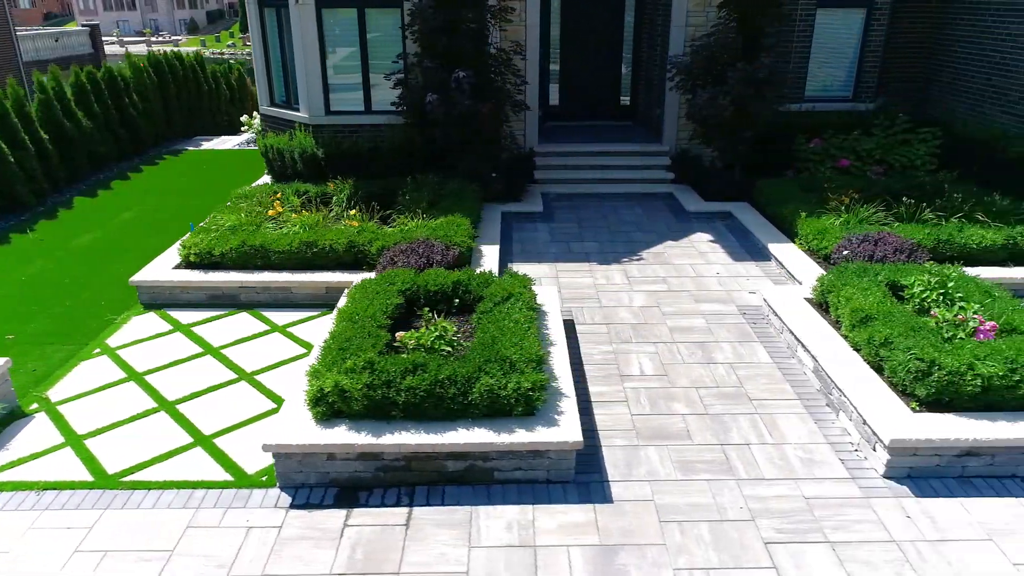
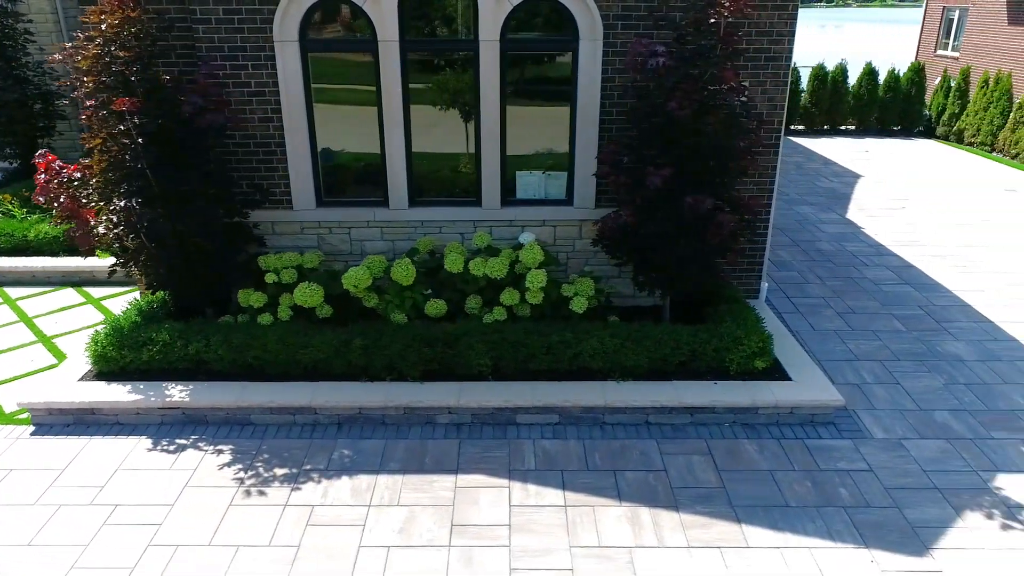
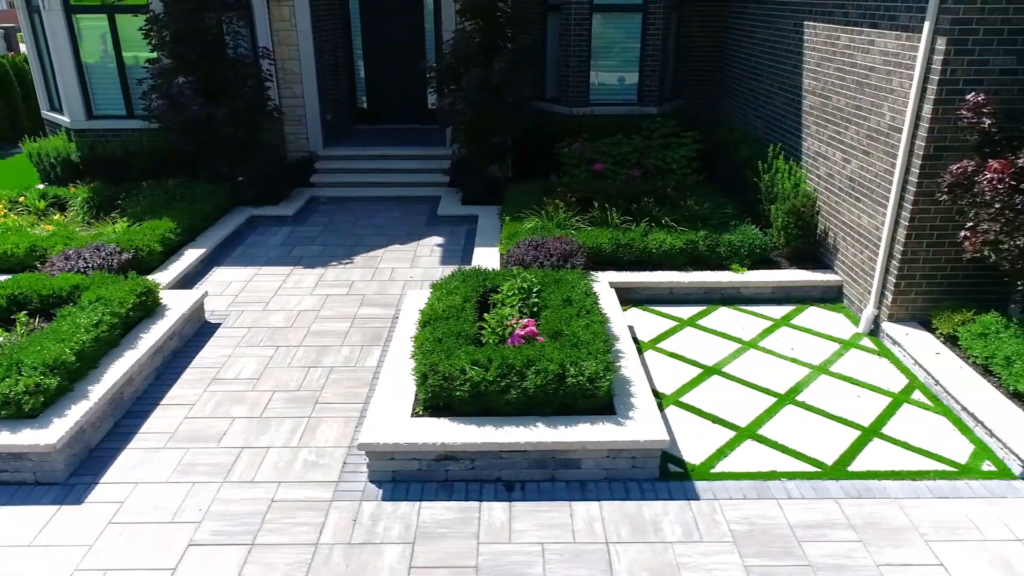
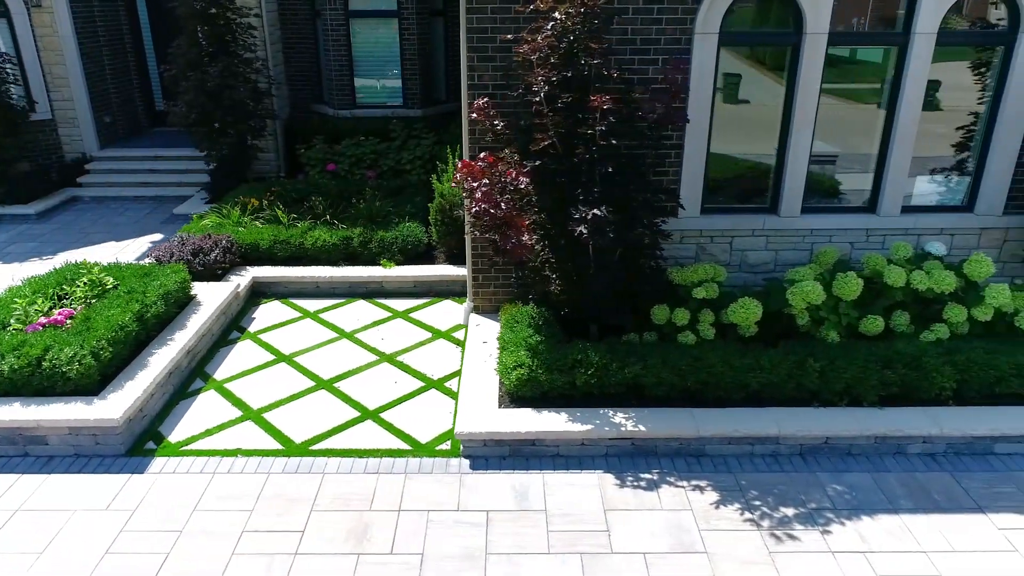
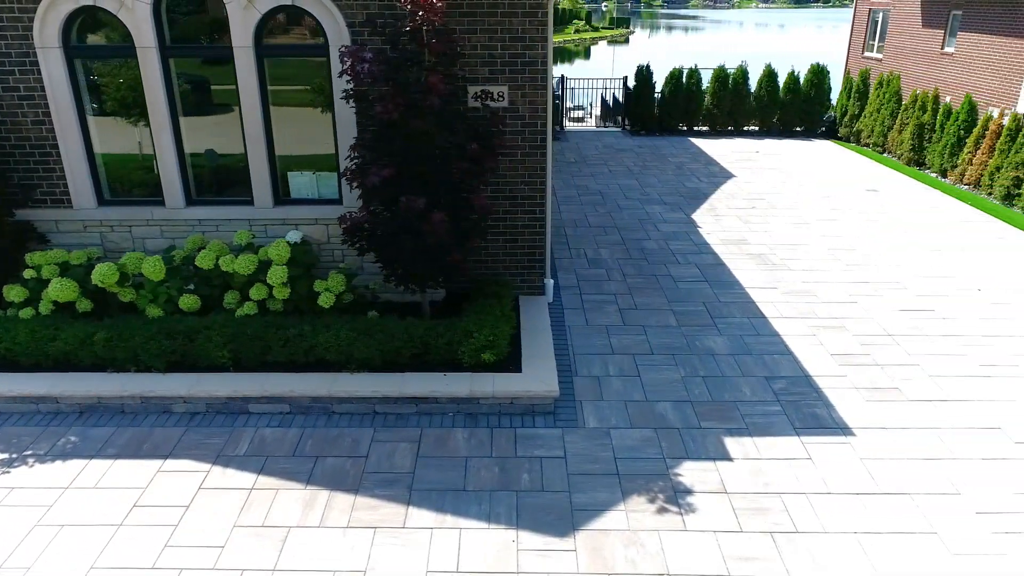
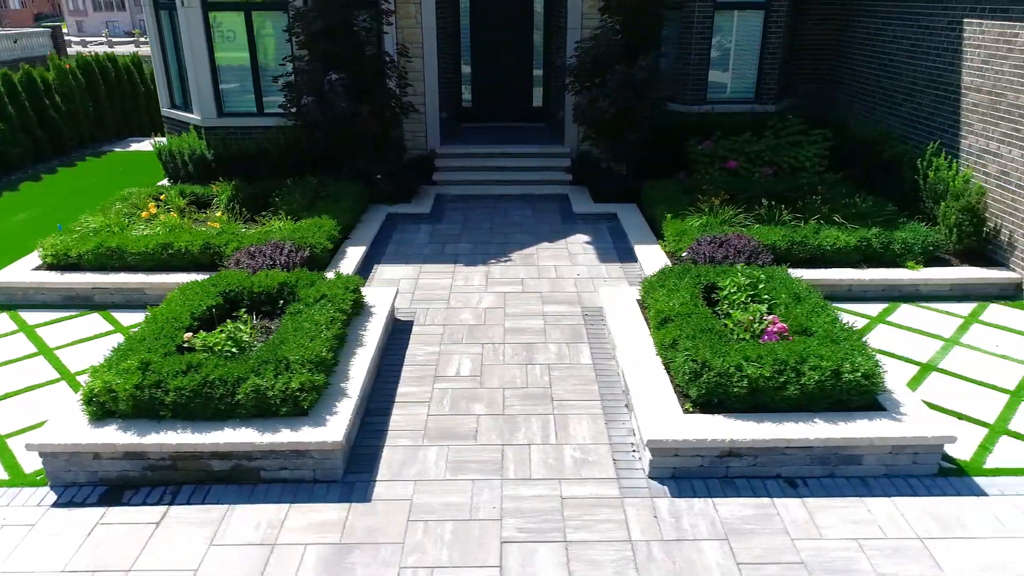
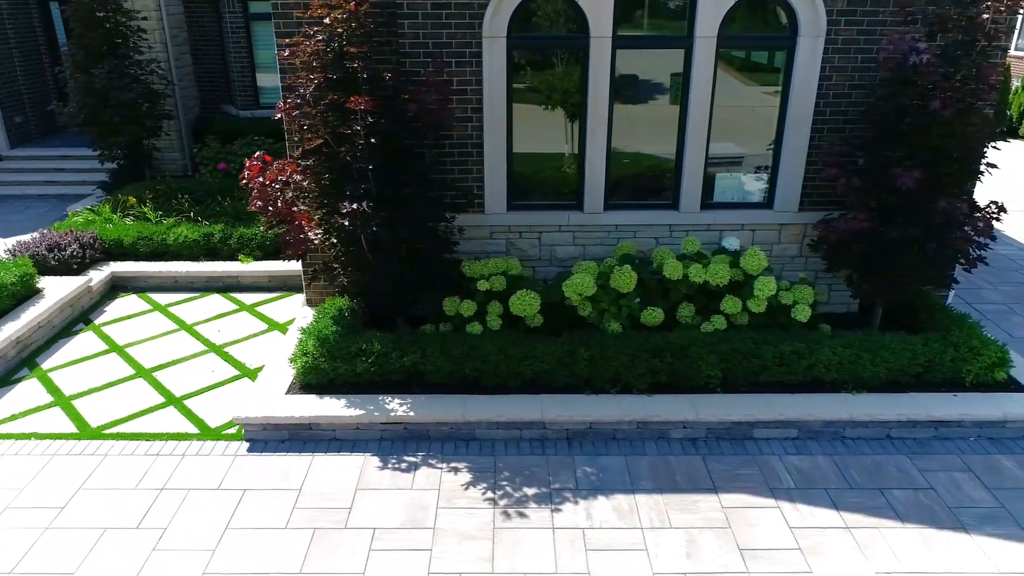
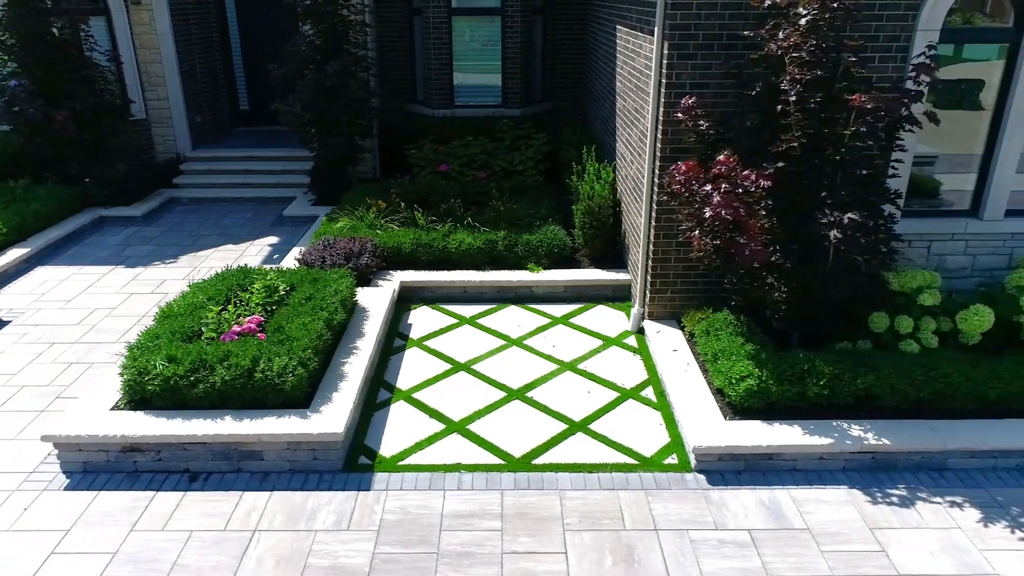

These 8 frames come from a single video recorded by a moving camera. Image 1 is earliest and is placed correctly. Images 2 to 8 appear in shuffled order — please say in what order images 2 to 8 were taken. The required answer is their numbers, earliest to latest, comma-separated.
6, 3, 8, 4, 7, 2, 5
